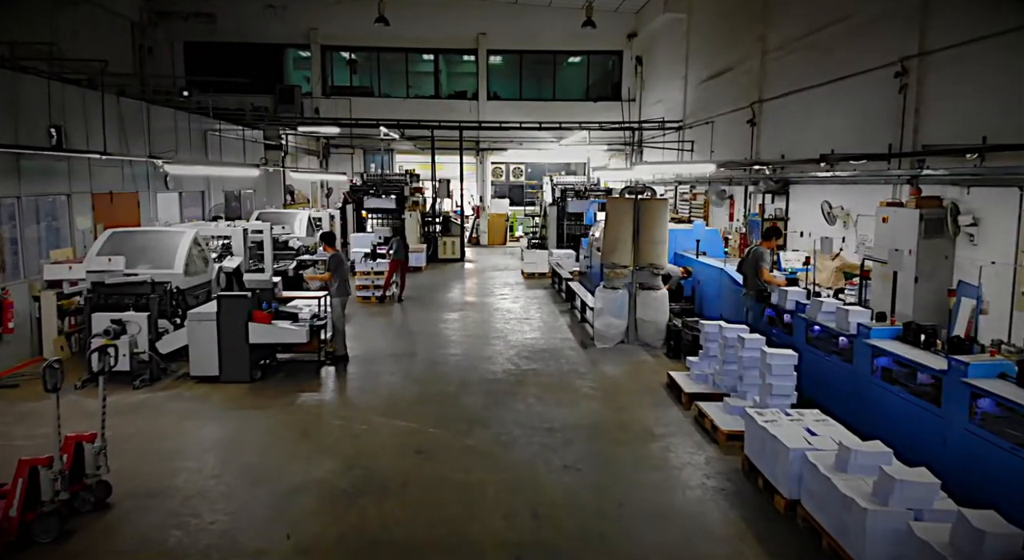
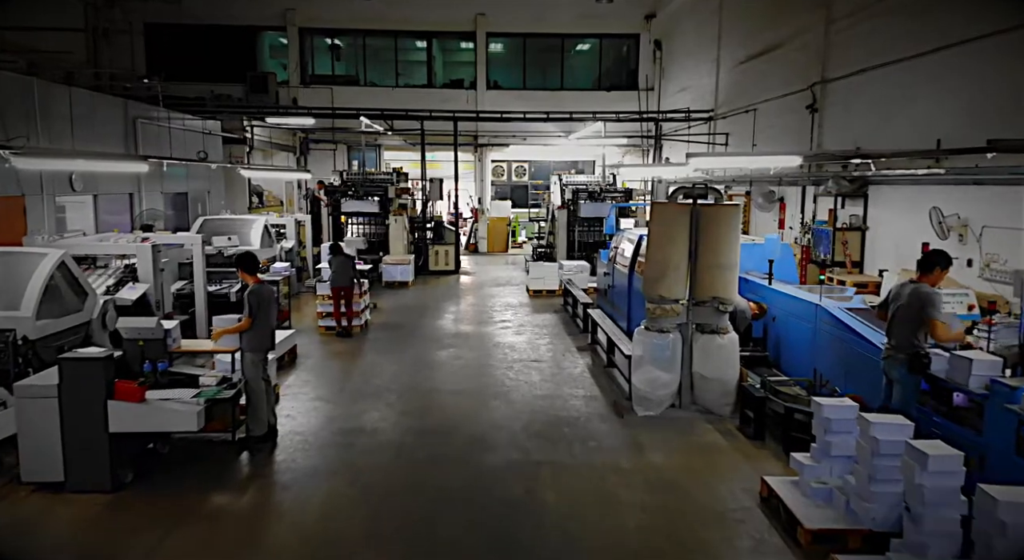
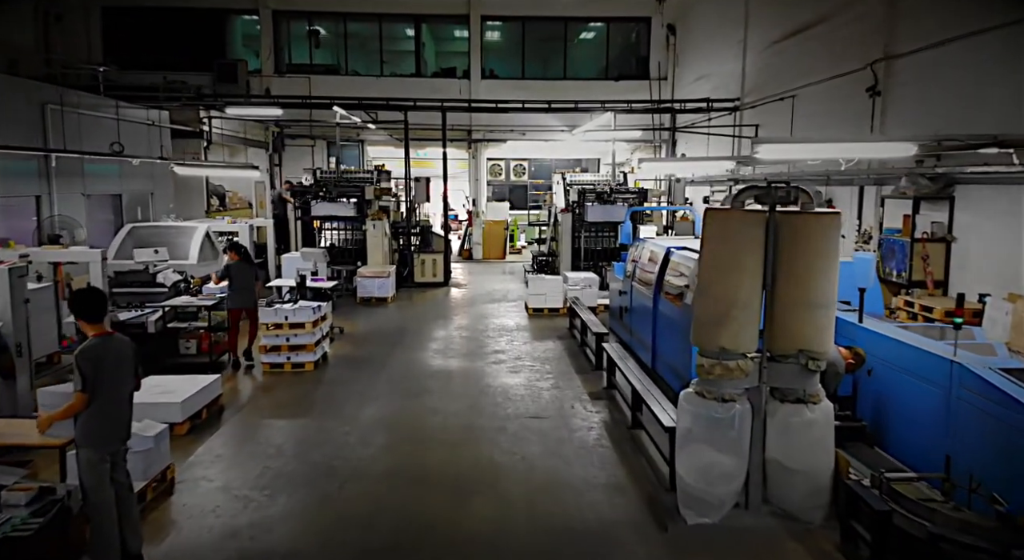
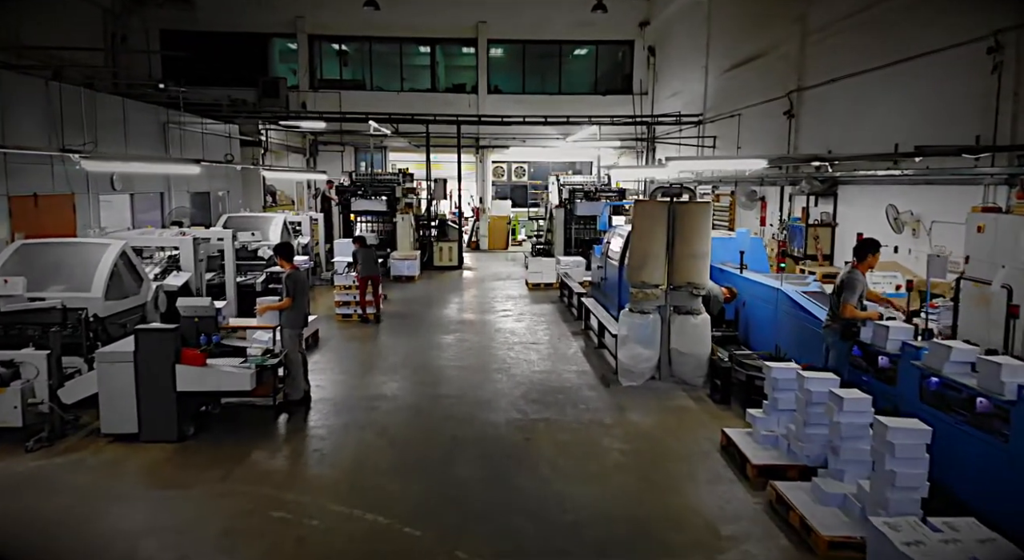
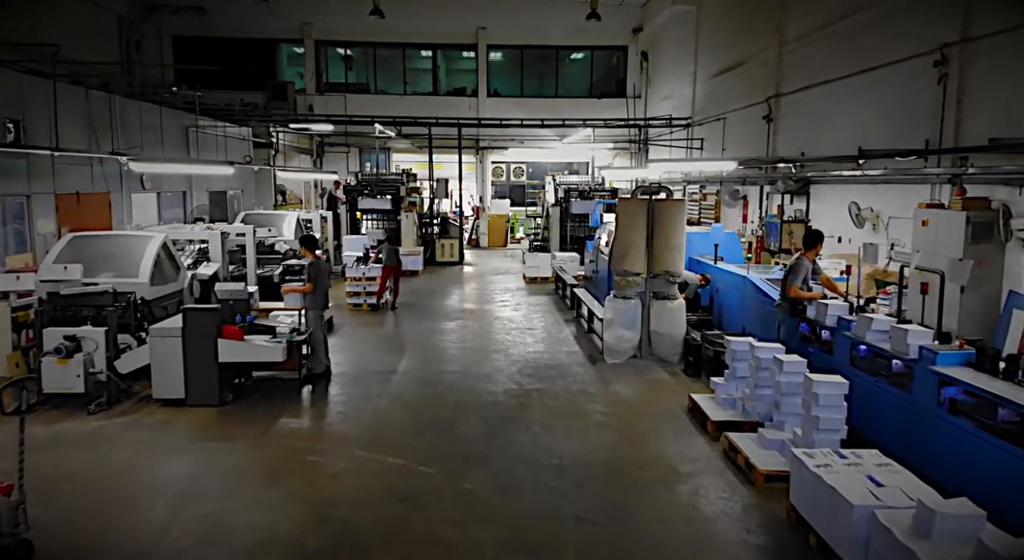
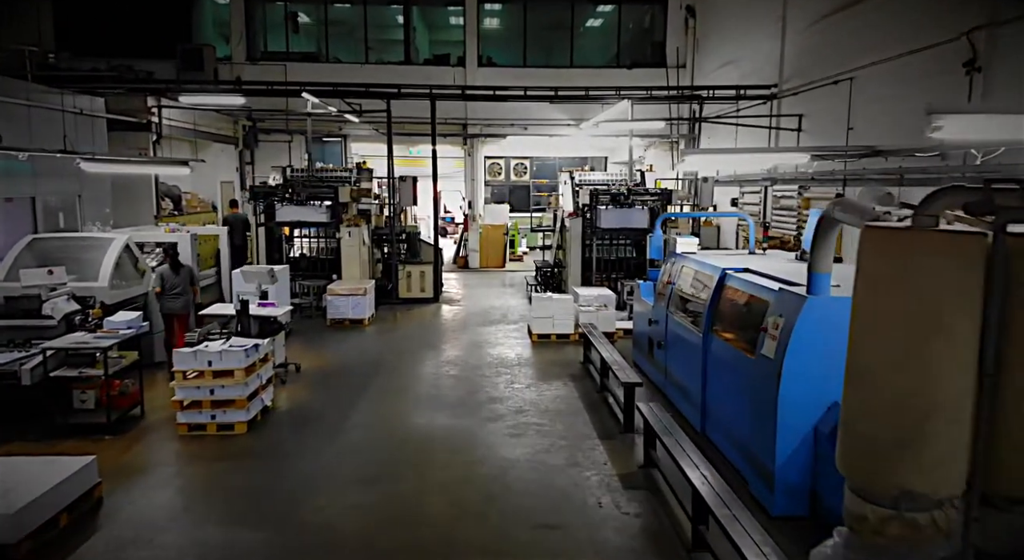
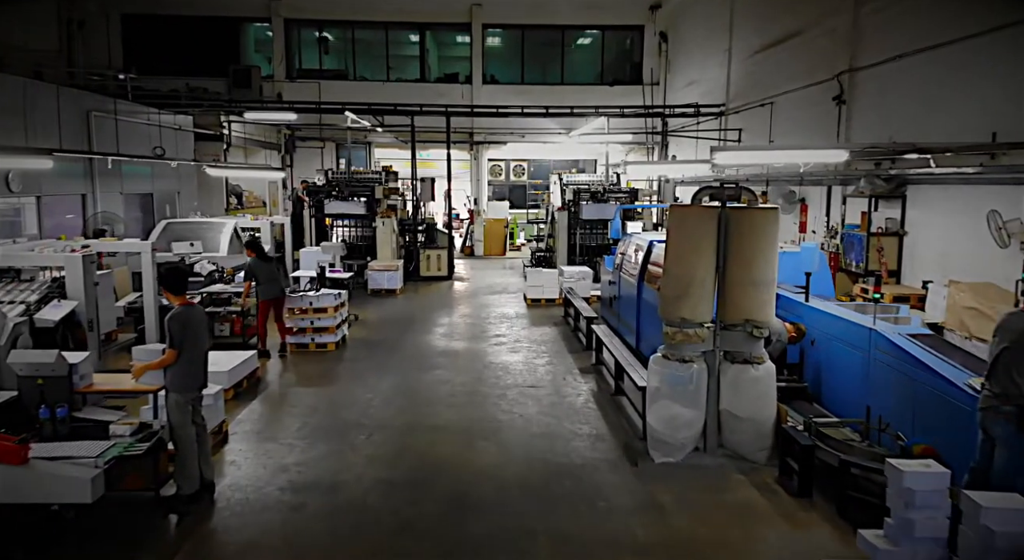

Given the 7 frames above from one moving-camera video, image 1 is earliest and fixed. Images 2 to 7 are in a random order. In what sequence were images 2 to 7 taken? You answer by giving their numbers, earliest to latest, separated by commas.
5, 4, 2, 7, 3, 6
